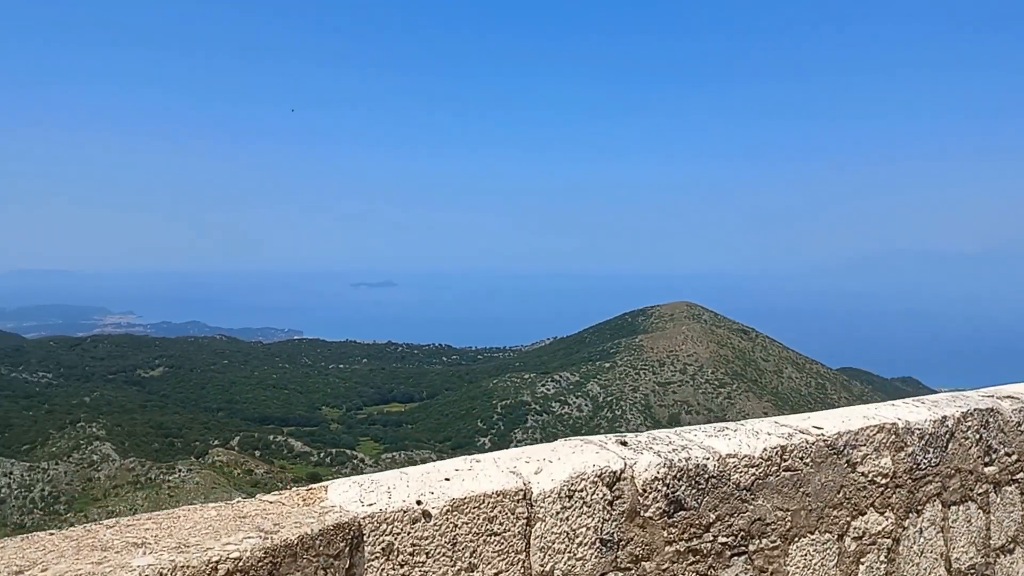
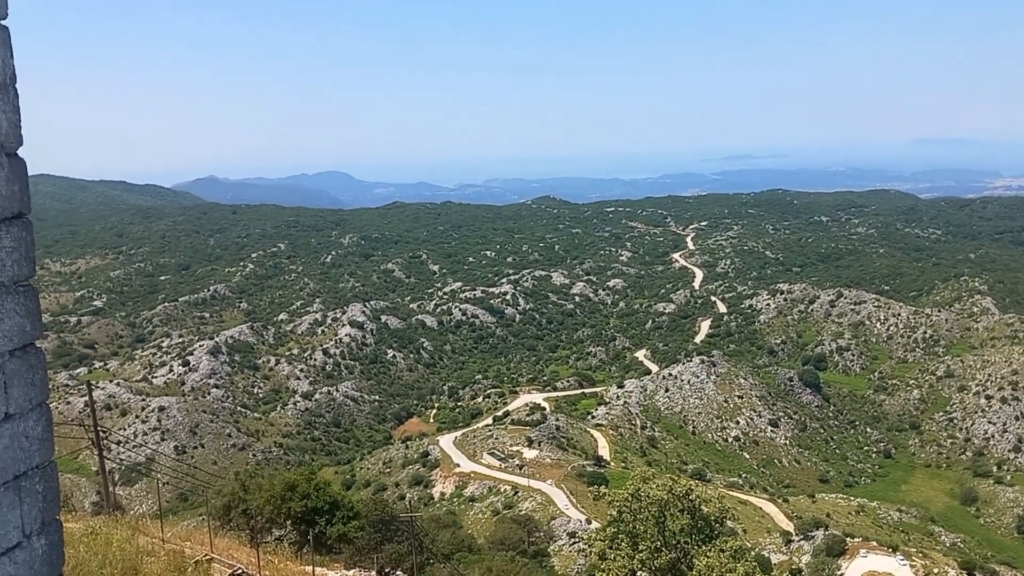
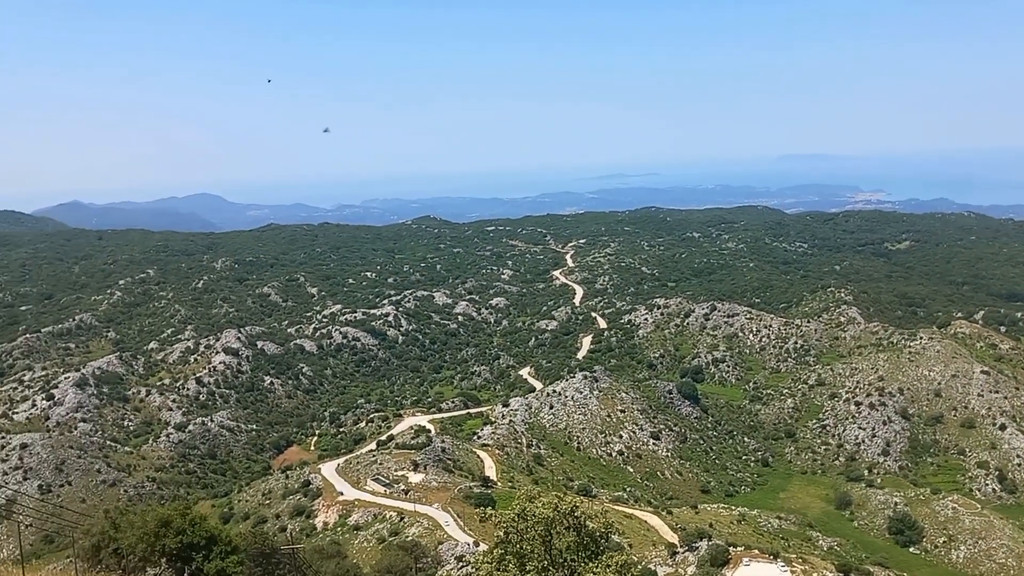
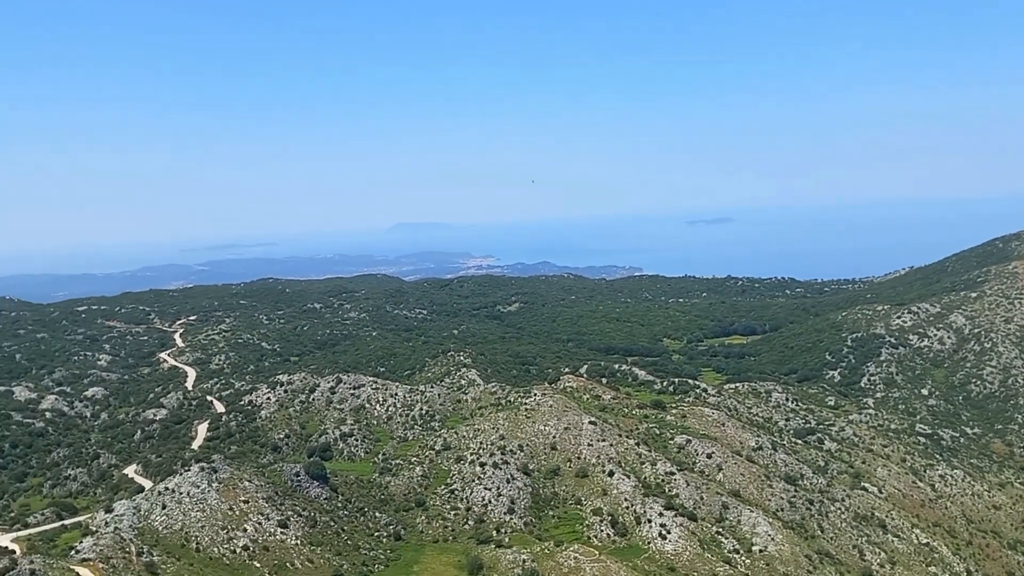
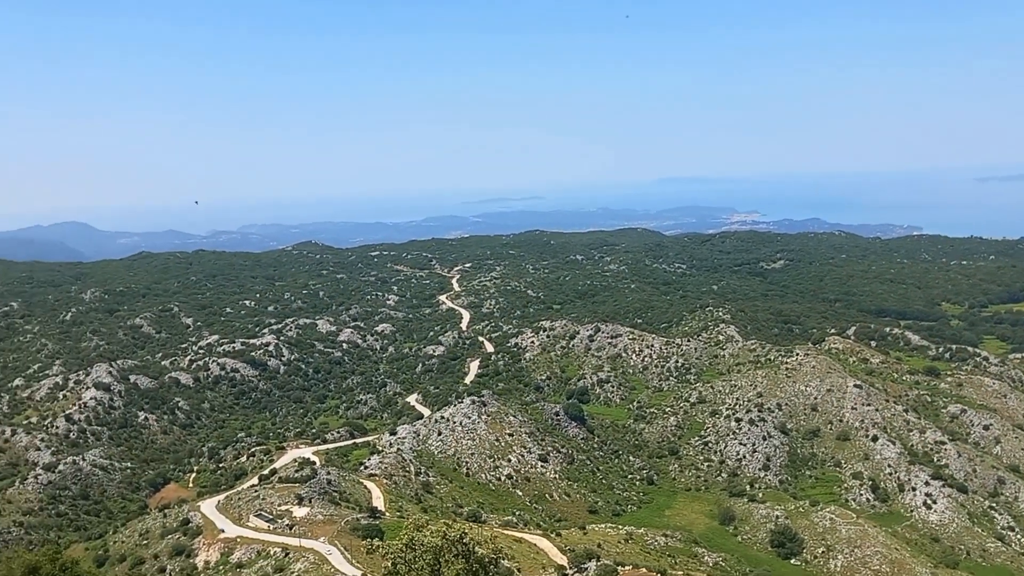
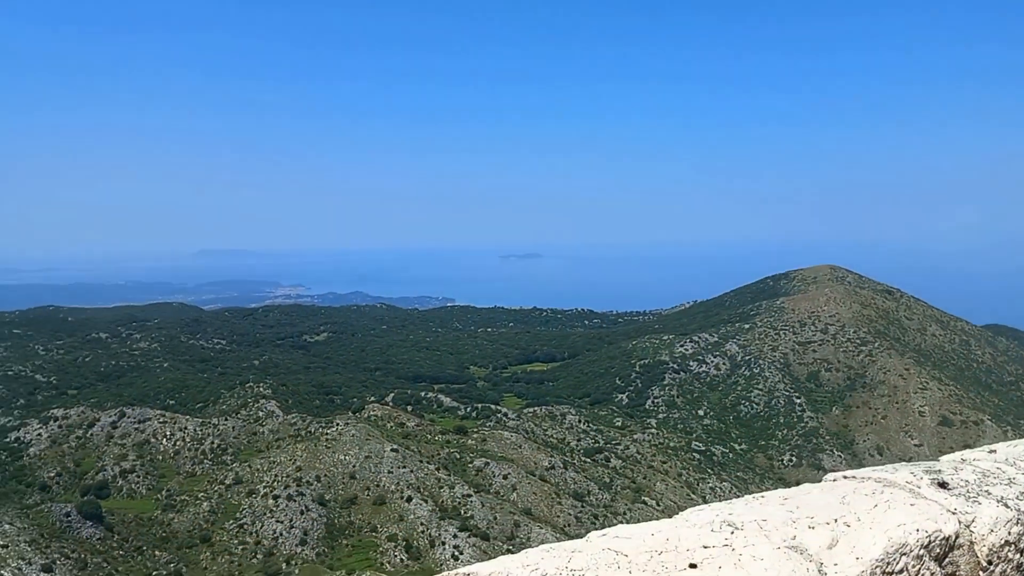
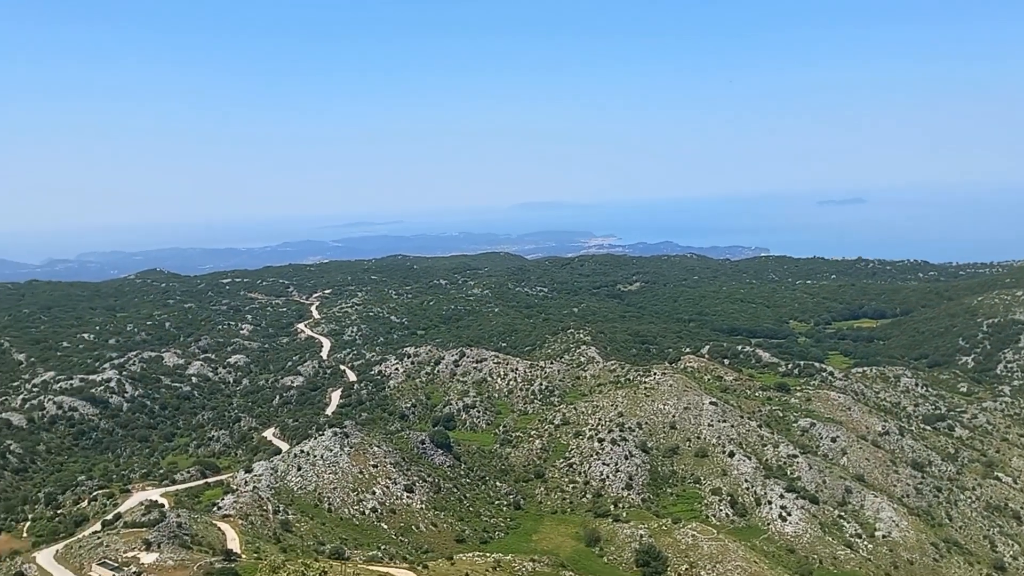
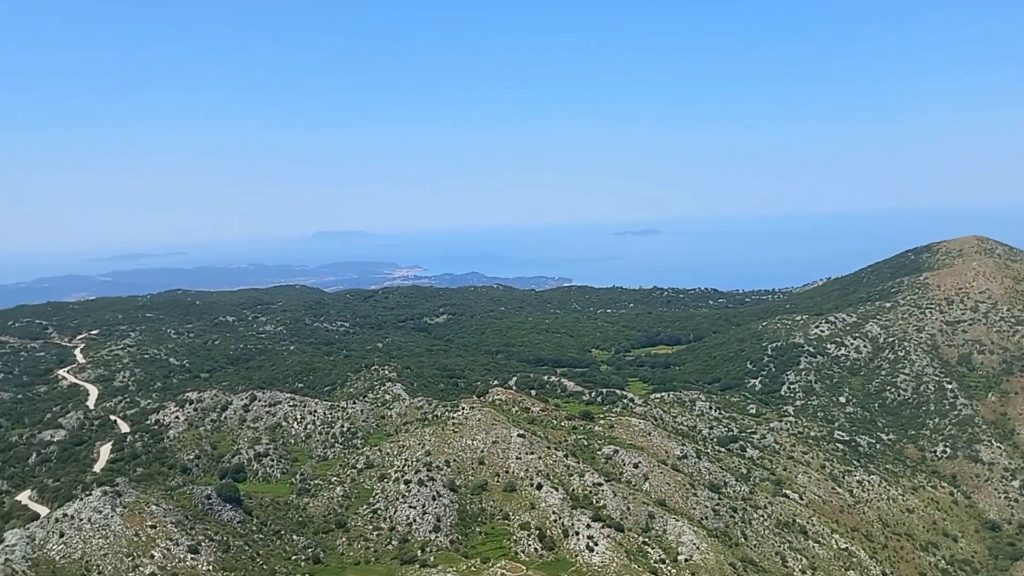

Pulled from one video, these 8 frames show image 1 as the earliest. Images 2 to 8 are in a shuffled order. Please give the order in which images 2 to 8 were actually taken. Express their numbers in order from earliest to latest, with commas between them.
6, 8, 4, 7, 5, 3, 2
